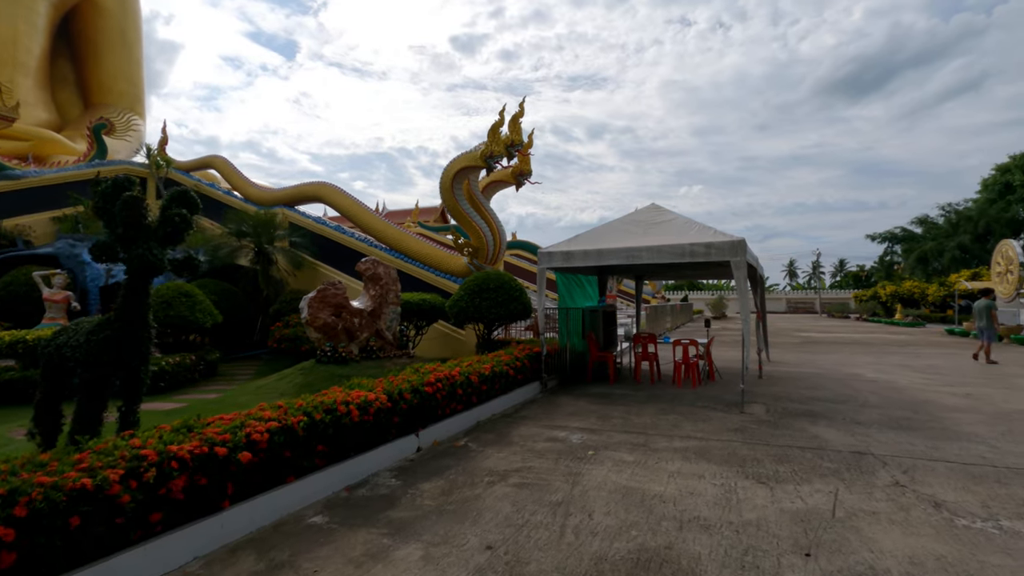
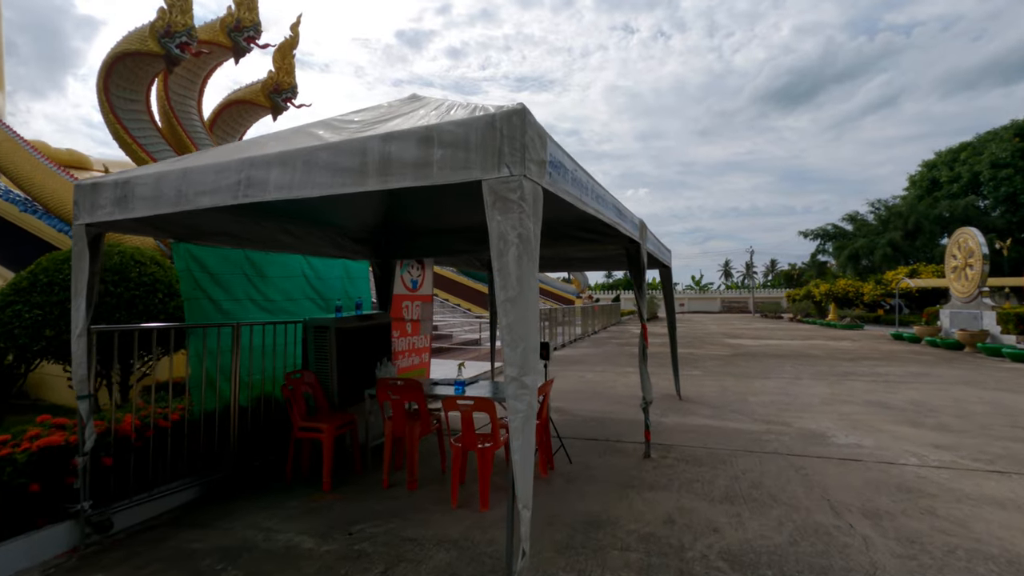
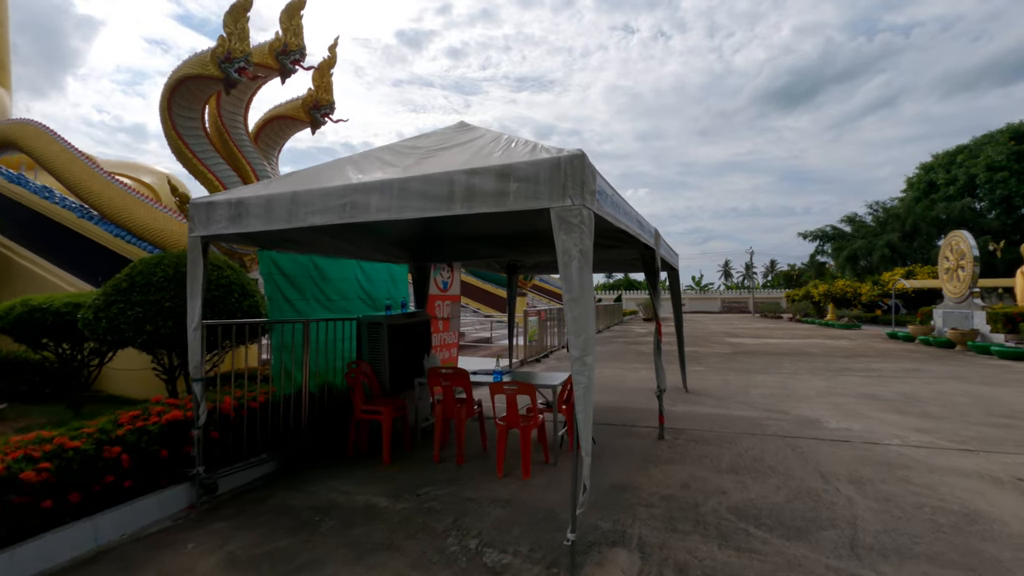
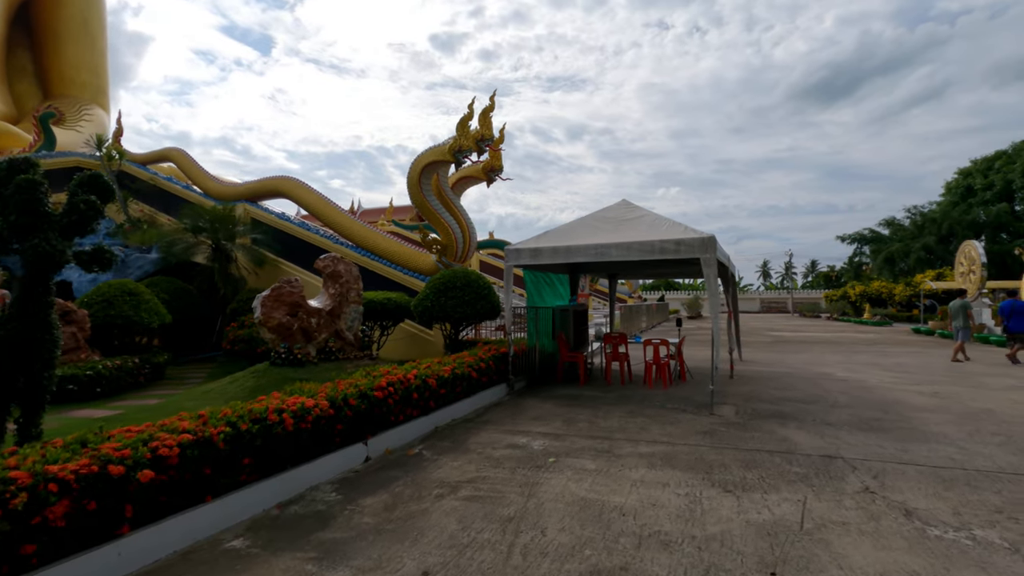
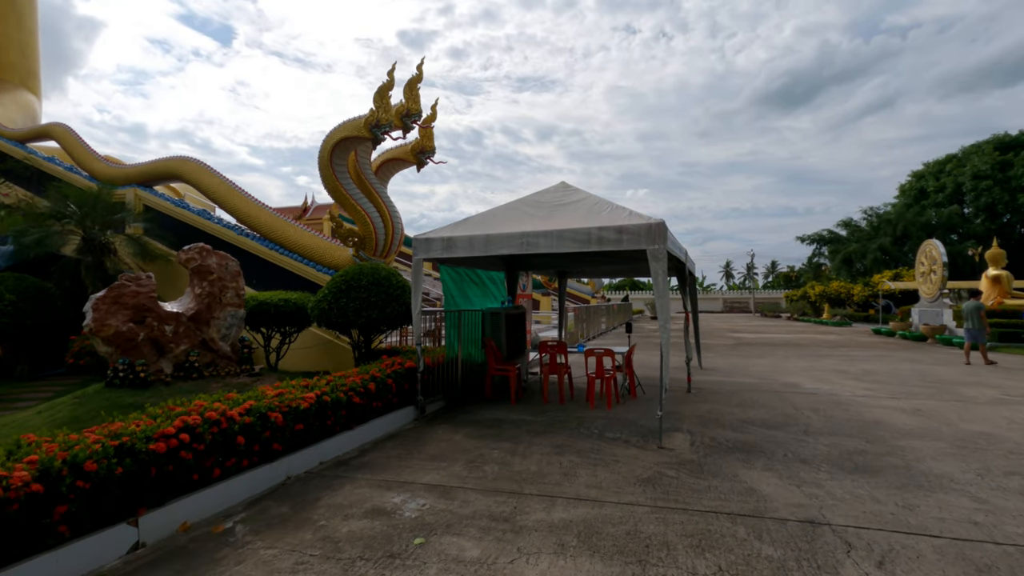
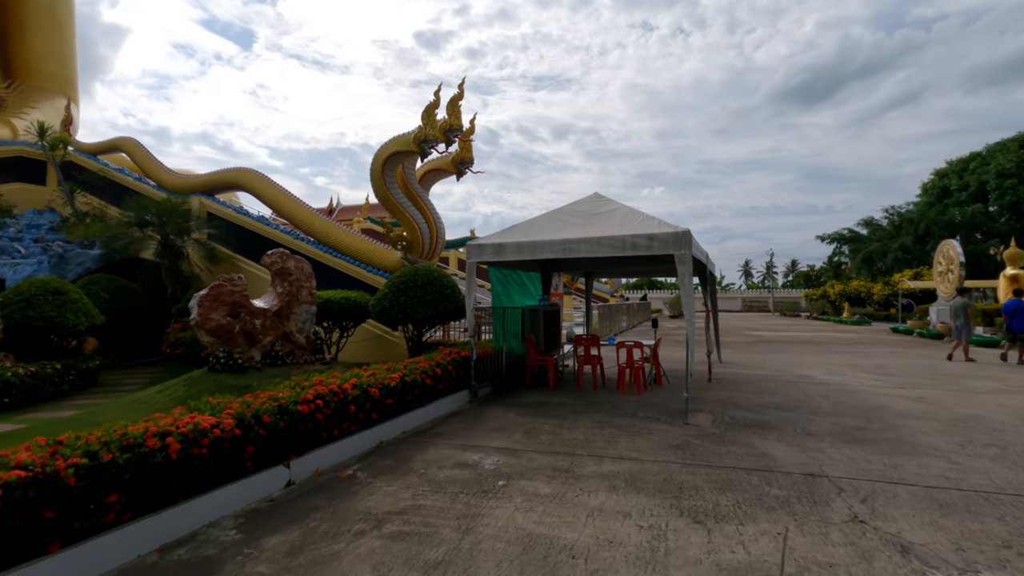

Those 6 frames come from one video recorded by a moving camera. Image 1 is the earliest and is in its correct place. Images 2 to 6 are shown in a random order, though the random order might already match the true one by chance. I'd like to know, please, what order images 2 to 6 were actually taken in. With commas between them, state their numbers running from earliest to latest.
4, 6, 5, 3, 2
